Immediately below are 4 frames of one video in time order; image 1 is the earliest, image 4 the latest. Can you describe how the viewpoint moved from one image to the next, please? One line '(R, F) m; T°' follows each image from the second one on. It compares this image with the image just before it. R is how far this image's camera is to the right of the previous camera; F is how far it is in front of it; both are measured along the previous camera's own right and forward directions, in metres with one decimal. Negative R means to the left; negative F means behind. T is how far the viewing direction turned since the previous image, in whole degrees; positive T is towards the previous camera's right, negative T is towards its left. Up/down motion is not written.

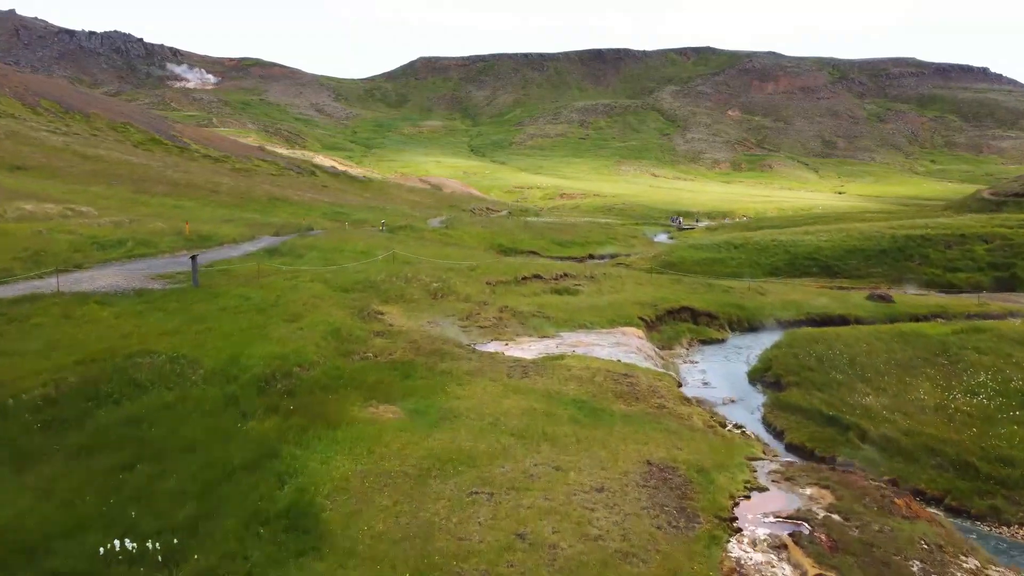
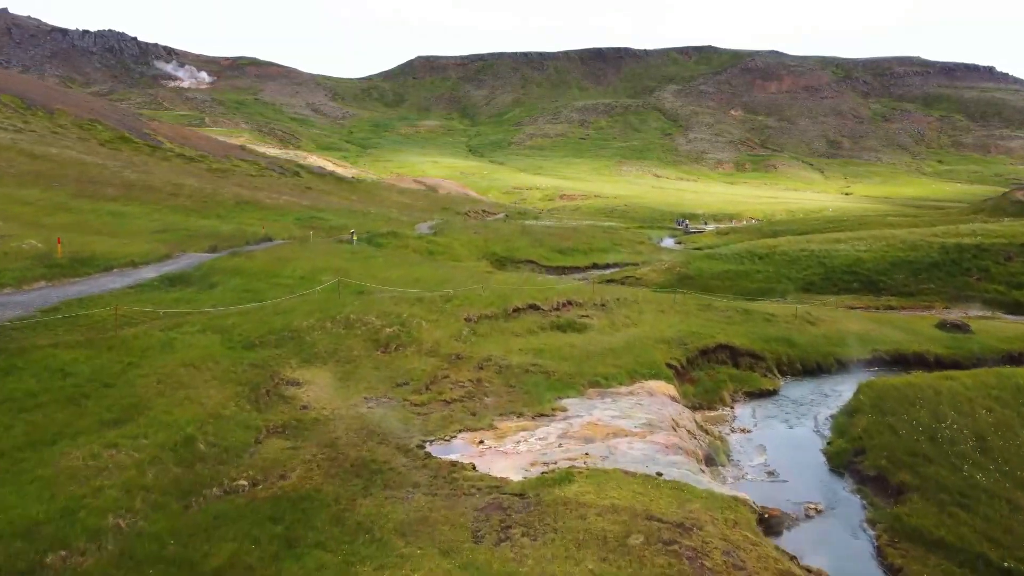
(+0.4, +11.3) m; 0°
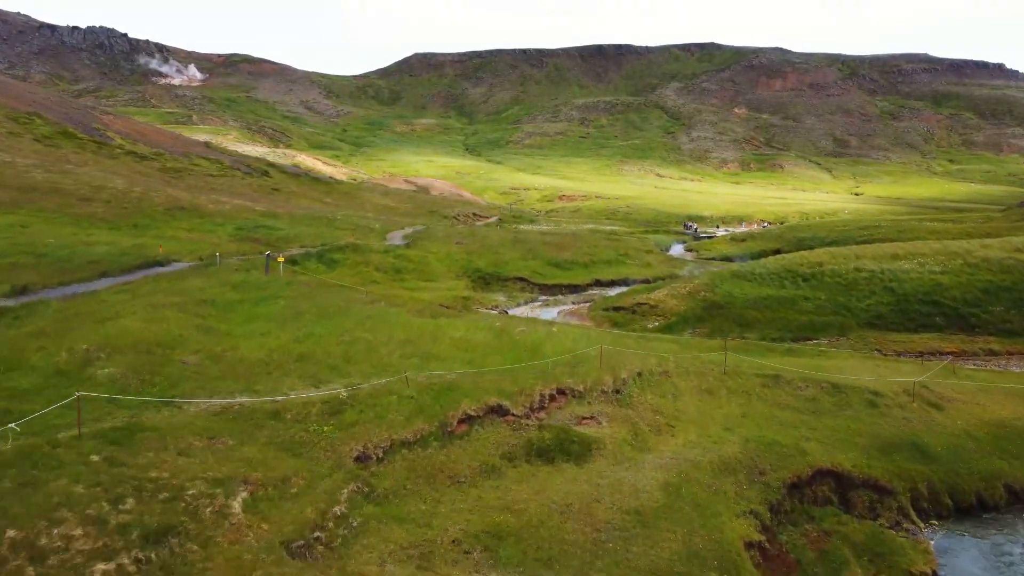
(+1.1, +17.0) m; 0°
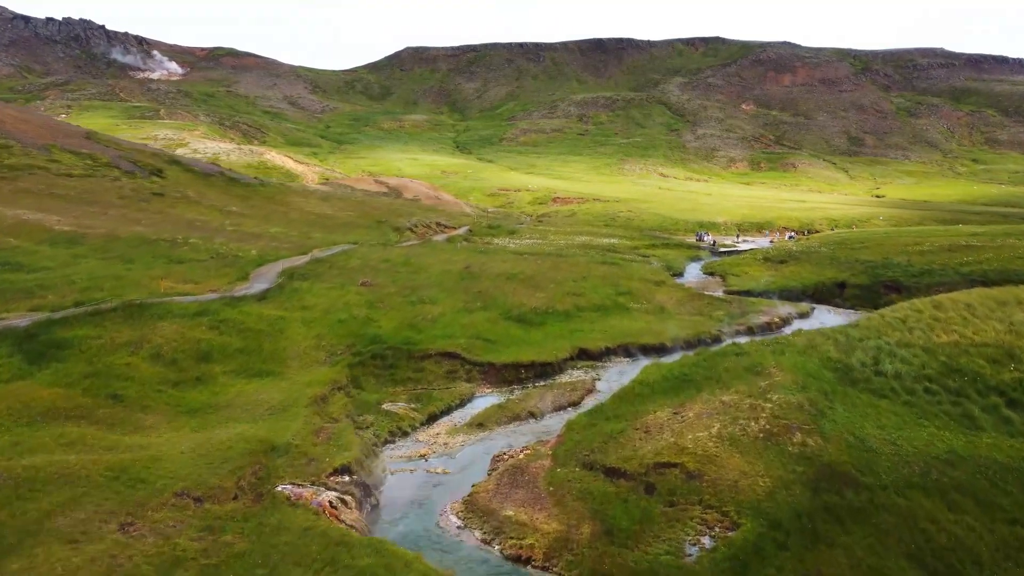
(+3.8, +36.4) m; 0°
